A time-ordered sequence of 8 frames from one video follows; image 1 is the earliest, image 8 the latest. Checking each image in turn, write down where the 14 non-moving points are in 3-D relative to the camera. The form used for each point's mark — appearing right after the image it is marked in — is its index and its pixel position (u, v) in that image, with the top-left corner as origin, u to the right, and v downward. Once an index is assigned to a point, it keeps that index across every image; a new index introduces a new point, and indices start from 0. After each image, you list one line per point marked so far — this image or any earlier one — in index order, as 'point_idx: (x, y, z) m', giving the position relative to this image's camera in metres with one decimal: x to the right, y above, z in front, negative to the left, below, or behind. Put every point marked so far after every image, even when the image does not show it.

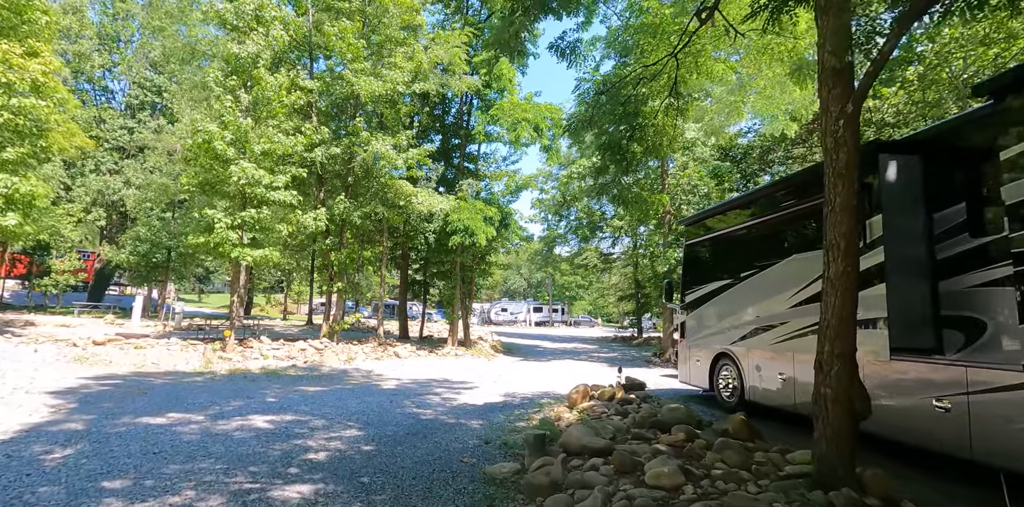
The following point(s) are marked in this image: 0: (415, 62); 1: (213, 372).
0: (-3.0, +6.1, +17.4) m
1: (-7.1, -2.8, +13.0) m
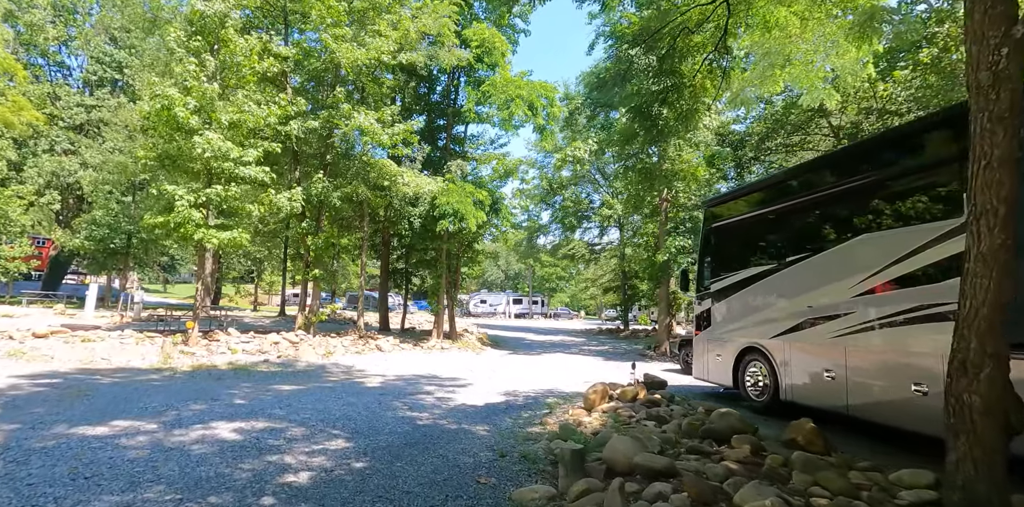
0: (-3.2, +6.5, +16.1) m
1: (-7.1, -2.5, +11.6) m
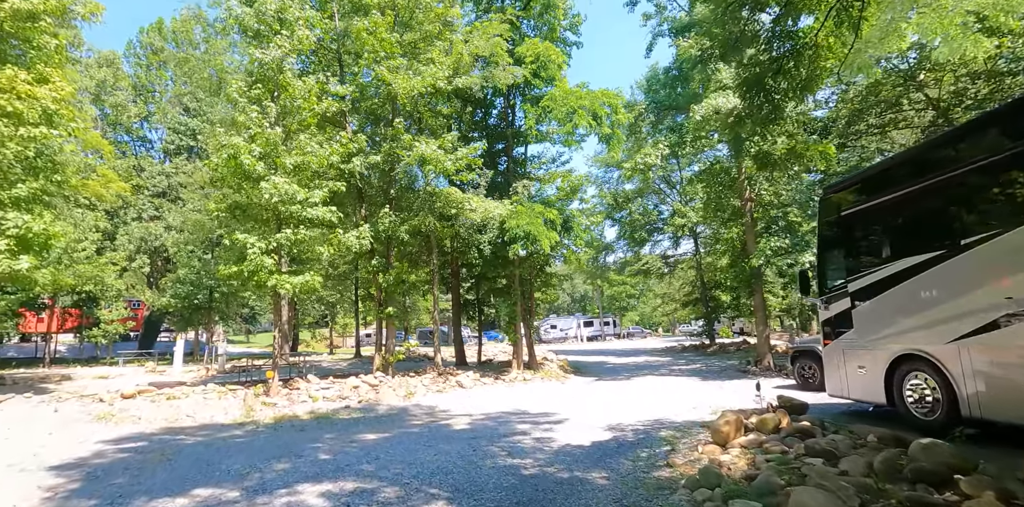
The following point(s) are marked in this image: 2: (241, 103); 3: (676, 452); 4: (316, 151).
0: (-1.7, +5.7, +15.7) m
1: (-5.2, -3.5, +11.2) m
2: (-6.7, +3.8, +13.7) m
3: (+2.0, -2.4, +6.5) m
4: (-4.9, +2.6, +13.8) m
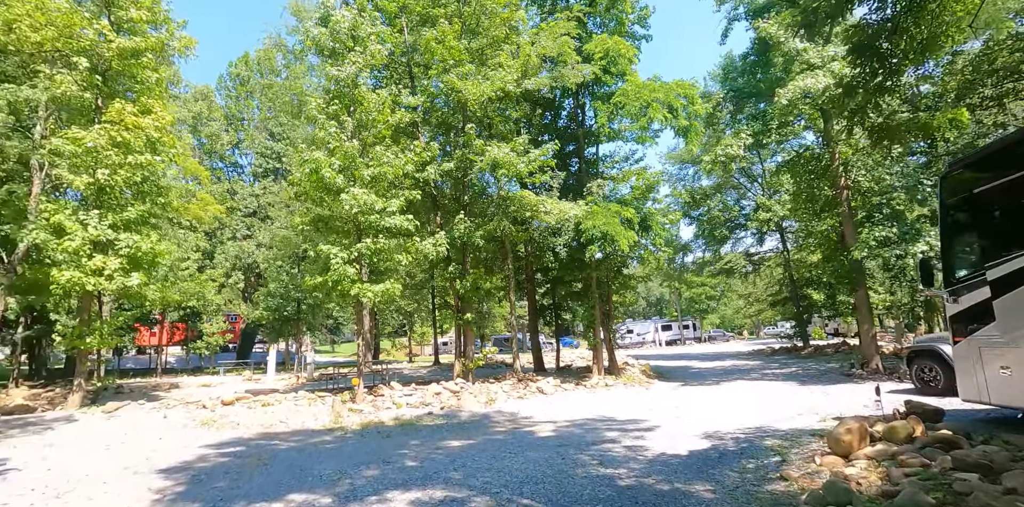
0: (+0.3, +5.5, +15.6) m
1: (-3.5, -3.7, +11.5) m
2: (-4.9, +3.5, +14.2) m
3: (+3.0, -2.3, +5.9) m
4: (-3.1, +2.4, +14.0) m
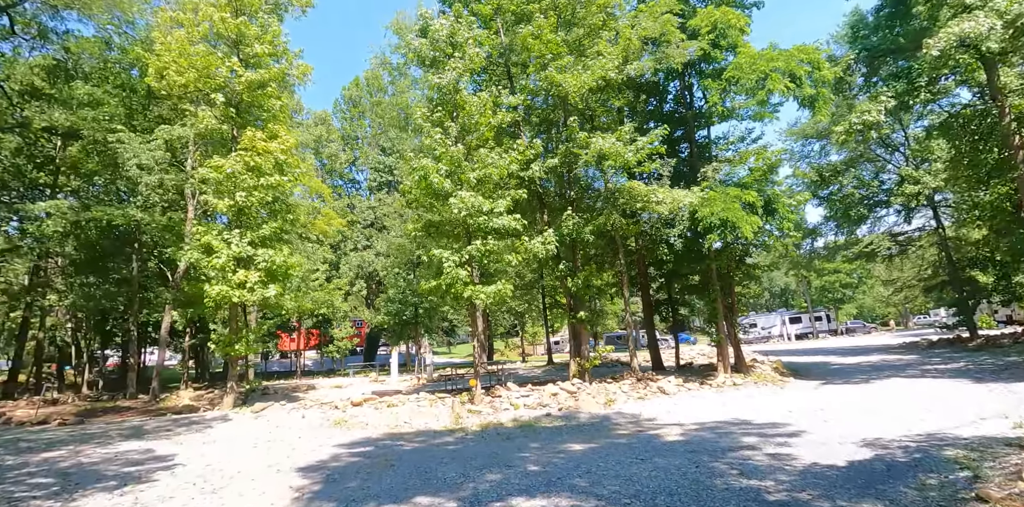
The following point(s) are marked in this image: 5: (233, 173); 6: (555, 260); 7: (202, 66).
0: (+3.0, +5.7, +14.9) m
1: (-1.0, -3.7, +11.6) m
2: (-2.3, +3.3, +14.5) m
3: (+4.2, -2.0, +4.9) m
4: (-0.4, +2.3, +14.0) m
5: (-7.8, +2.2, +15.2) m
6: (+1.3, -0.2, +17.1) m
7: (-9.1, +5.4, +16.0) m
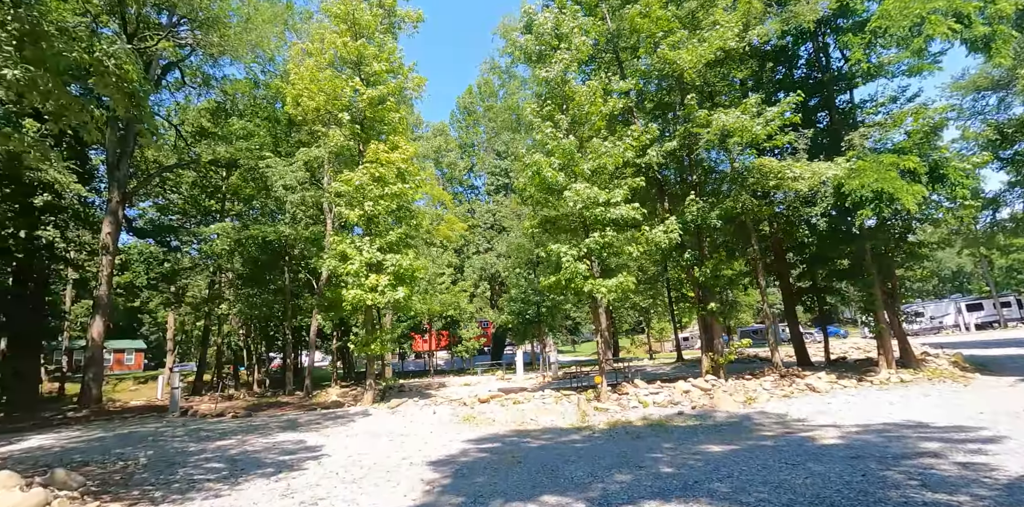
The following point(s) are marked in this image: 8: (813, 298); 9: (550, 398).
0: (+5.8, +6.1, +13.7) m
1: (+1.6, -3.6, +11.2) m
2: (+0.6, +3.4, +14.4) m
3: (+5.2, -1.6, +3.6) m
4: (+2.4, +2.5, +13.5) m
5: (-4.5, +2.1, +16.3) m
6: (+4.9, +0.1, +16.2) m
7: (-5.8, +5.2, +17.4) m
8: (+9.9, -1.4, +18.2) m
9: (+1.0, -3.7, +14.1) m
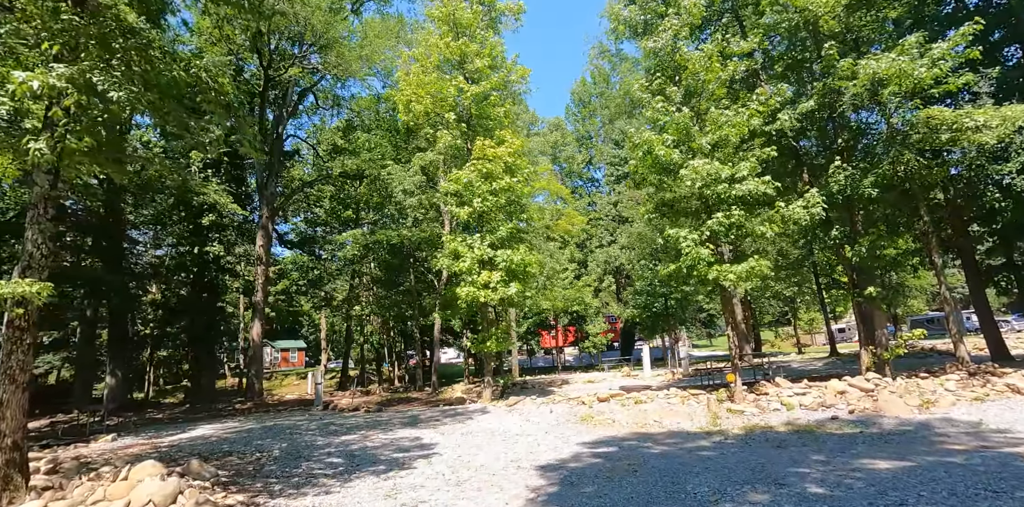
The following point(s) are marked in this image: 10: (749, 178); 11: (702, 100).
0: (+7.9, +6.6, +11.3) m
1: (+3.8, -3.2, +9.9) m
2: (+3.2, +3.7, +13.2) m
3: (+5.4, -1.2, +1.7) m
4: (+4.8, +2.9, +11.9) m
5: (-1.3, +2.1, +16.2) m
6: (+7.9, +0.7, +14.0) m
7: (-2.4, +5.2, +17.6) m
8: (+13.3, -0.6, +14.8) m
9: (+3.8, -3.4, +12.9) m
10: (+5.1, +1.6, +11.8) m
11: (+4.4, +3.7, +13.0) m
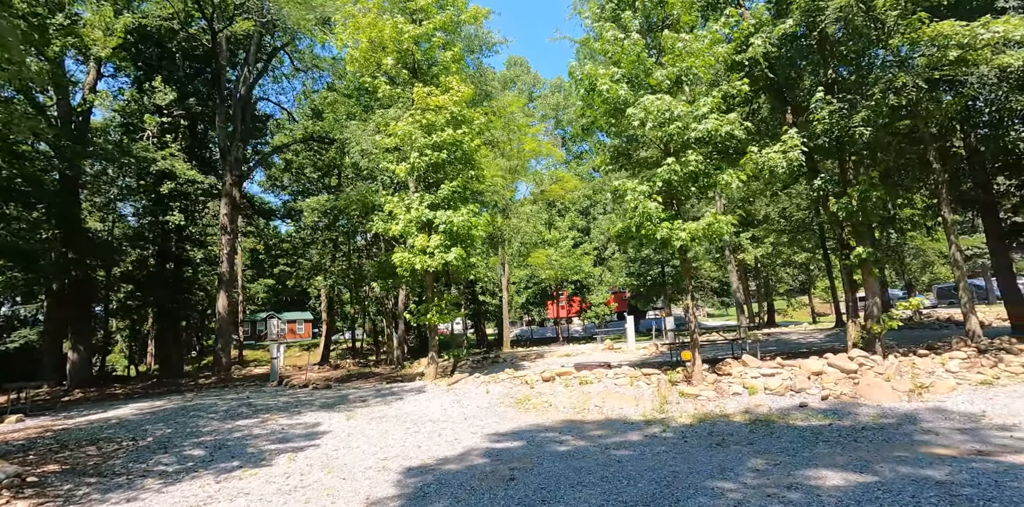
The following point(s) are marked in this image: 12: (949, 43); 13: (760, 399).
0: (+6.2, +7.4, +8.9) m
1: (+2.2, -2.5, +8.1) m
2: (+1.7, +4.6, +11.1) m
3: (+3.5, -0.9, -0.3) m
4: (+3.2, +3.7, +9.8) m
5: (-2.7, +3.1, +14.4) m
6: (+6.4, +1.6, +11.8) m
7: (-3.8, +6.2, +15.6) m
8: (+11.8, +0.4, +12.5) m
9: (+2.3, -2.5, +11.1) m
10: (+3.5, +2.4, +9.7) m
11: (+2.8, +4.5, +10.8) m
12: (+6.8, +3.2, +8.7) m
13: (+4.0, -2.4, +9.0) m
